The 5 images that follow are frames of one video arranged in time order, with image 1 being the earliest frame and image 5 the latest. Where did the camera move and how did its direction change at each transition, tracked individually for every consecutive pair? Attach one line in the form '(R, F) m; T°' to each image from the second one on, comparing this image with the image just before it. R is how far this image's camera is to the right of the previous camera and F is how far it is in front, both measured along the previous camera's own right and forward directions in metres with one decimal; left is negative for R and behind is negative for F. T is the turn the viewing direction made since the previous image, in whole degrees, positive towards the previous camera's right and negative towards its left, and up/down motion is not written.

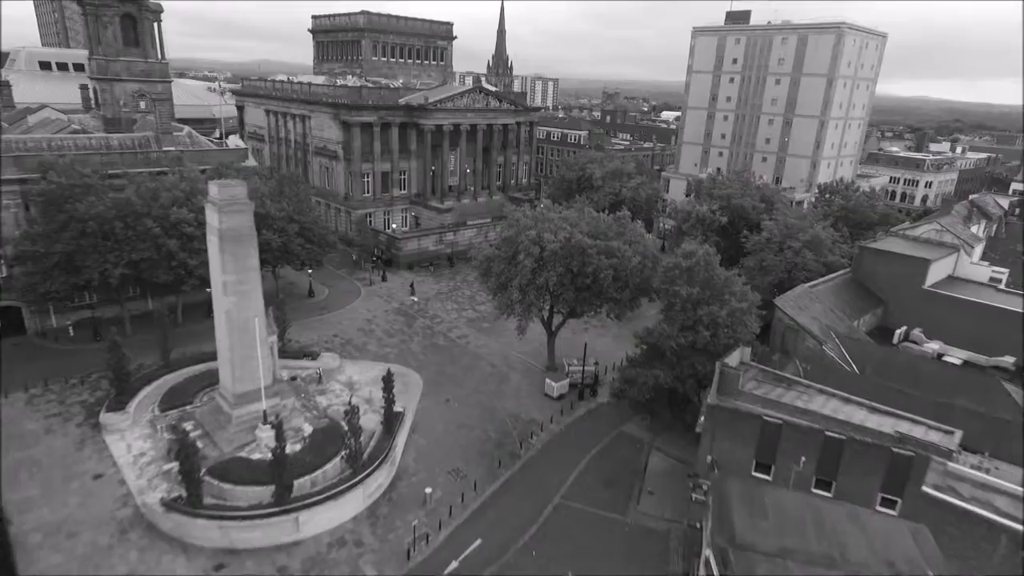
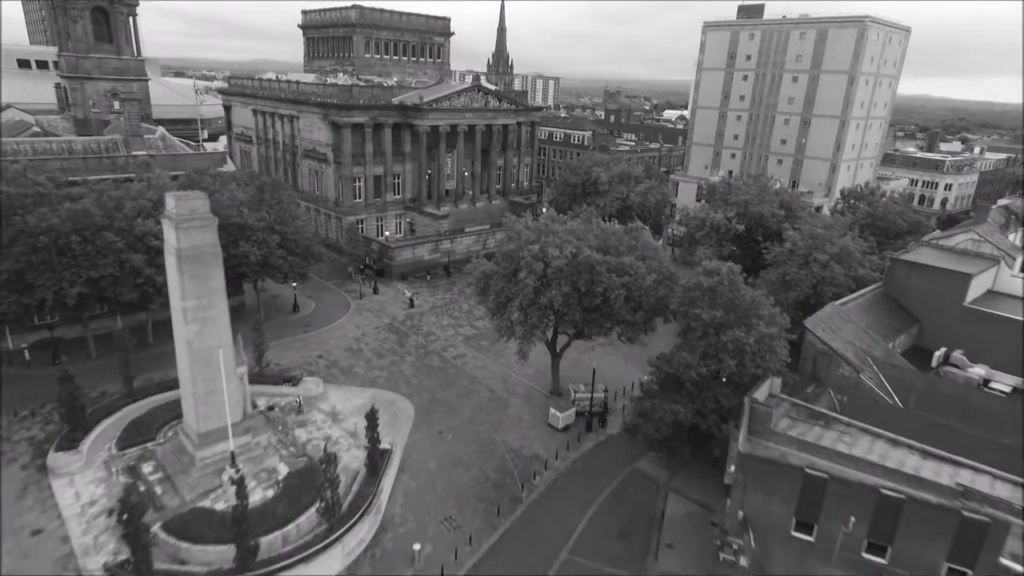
(0.0, +3.6) m; 0°
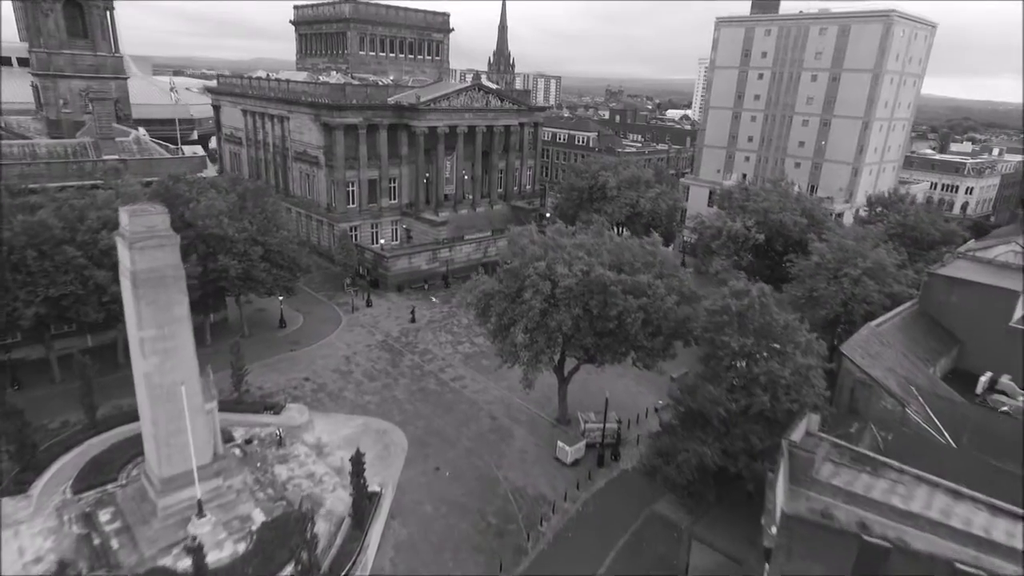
(-0.1, +3.2) m; 0°
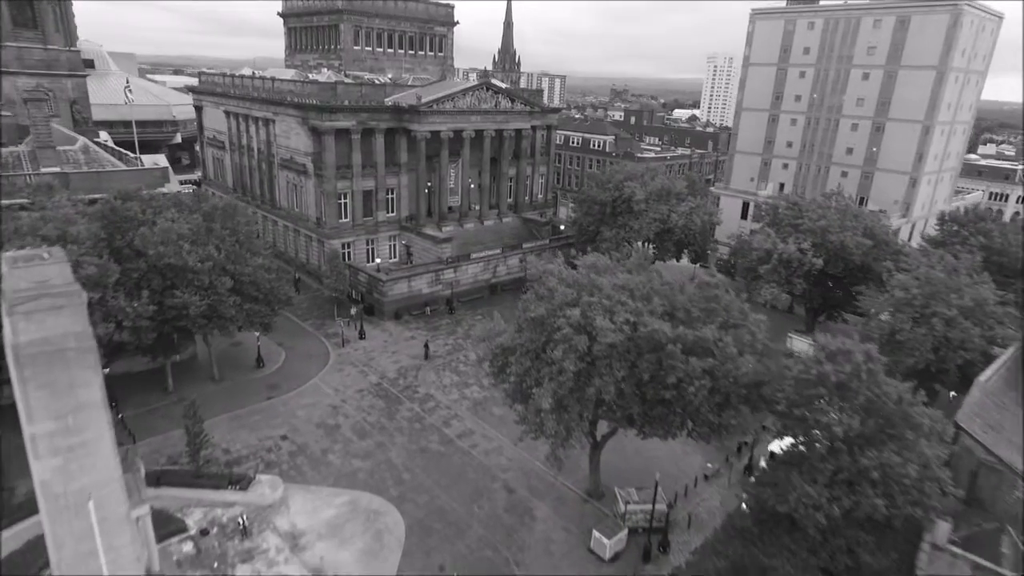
(-0.8, +6.2) m; 0°
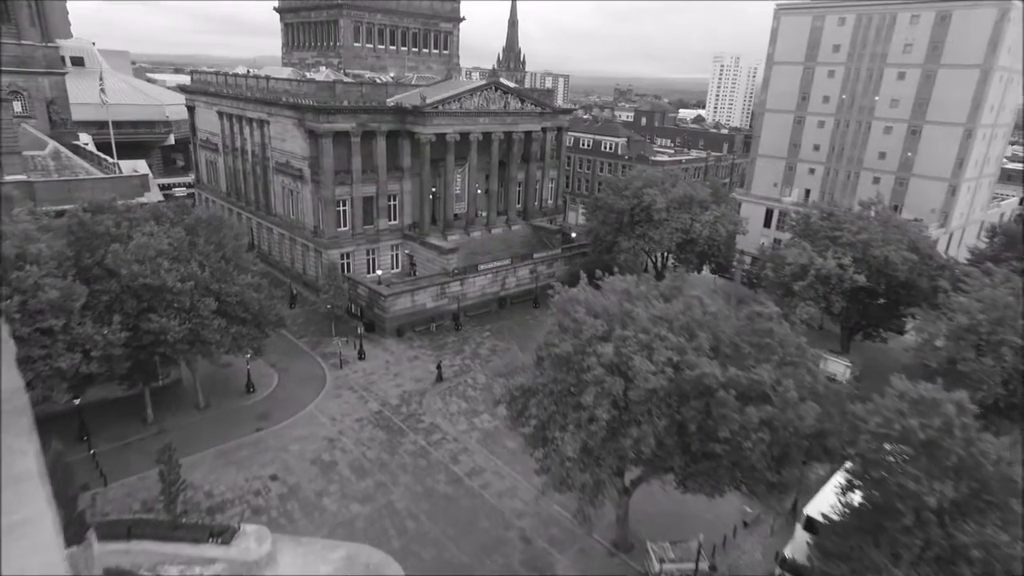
(-0.6, +3.2) m; 0°
